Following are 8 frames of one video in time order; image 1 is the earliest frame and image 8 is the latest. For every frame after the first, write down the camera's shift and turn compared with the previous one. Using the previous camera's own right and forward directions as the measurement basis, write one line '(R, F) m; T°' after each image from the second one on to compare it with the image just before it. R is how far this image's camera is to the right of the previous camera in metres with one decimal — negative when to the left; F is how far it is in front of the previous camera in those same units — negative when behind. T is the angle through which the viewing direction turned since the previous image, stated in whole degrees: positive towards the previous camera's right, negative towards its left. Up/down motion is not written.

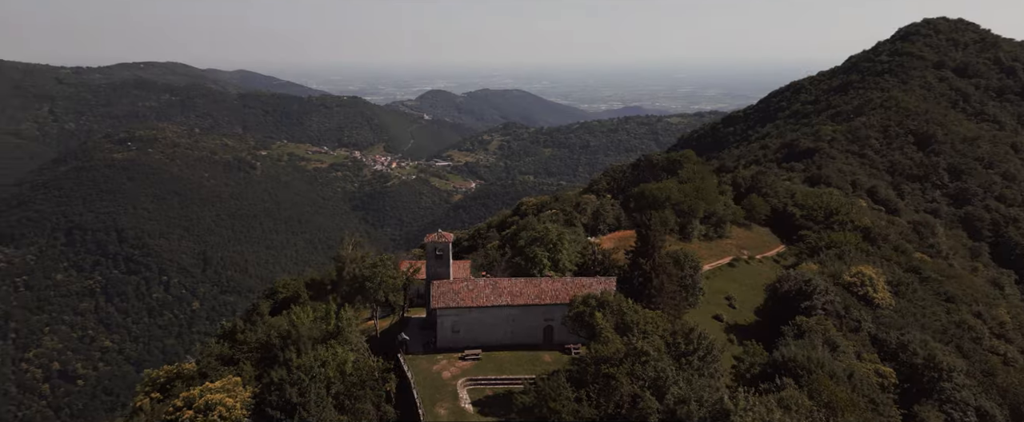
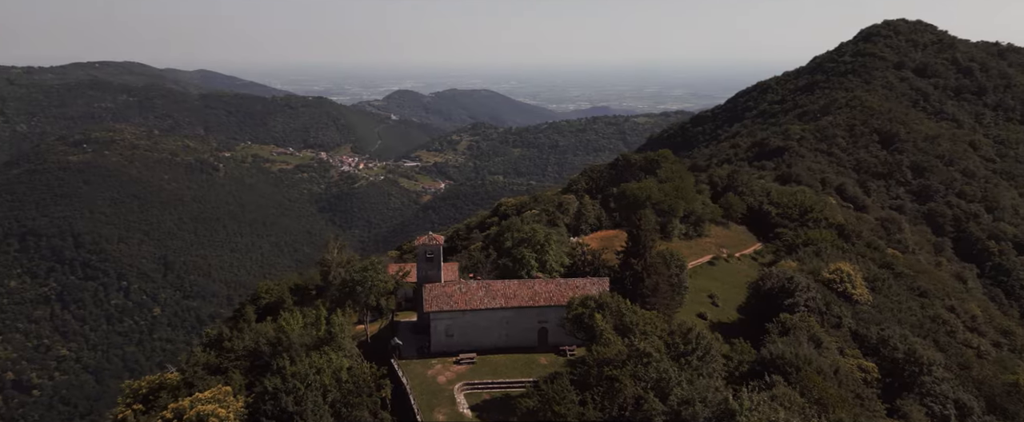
(-1.1, +0.2) m; +3°
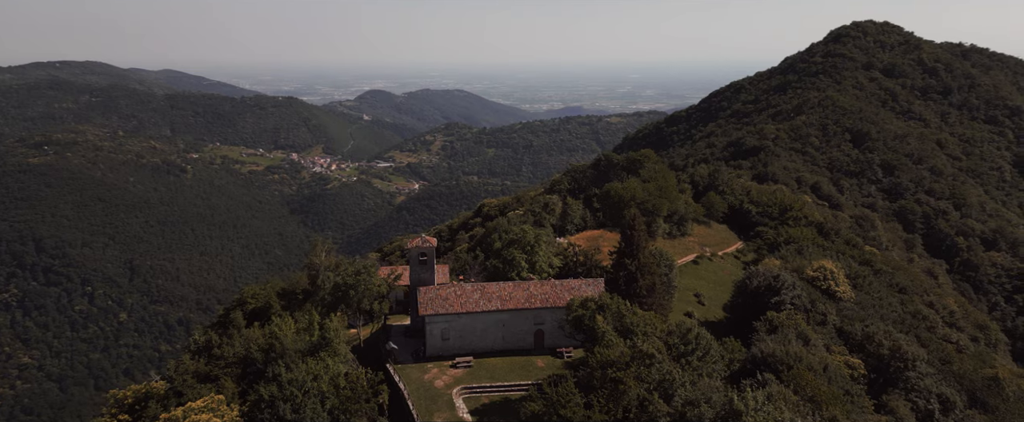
(-1.0, +0.2) m; +2°
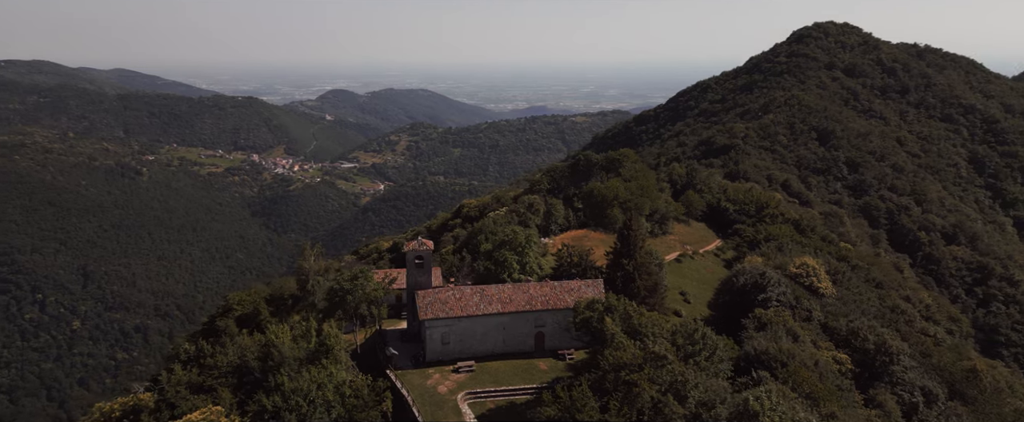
(-1.5, +0.3) m; +3°
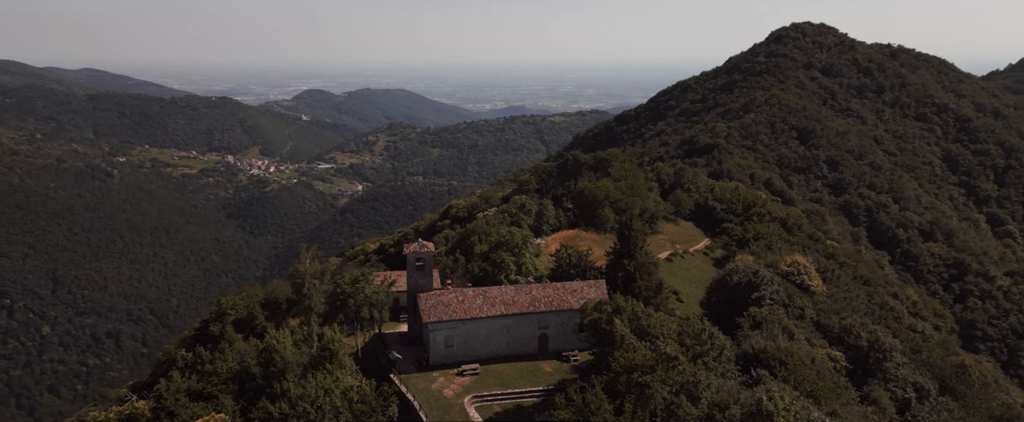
(-1.1, +0.2) m; +2°
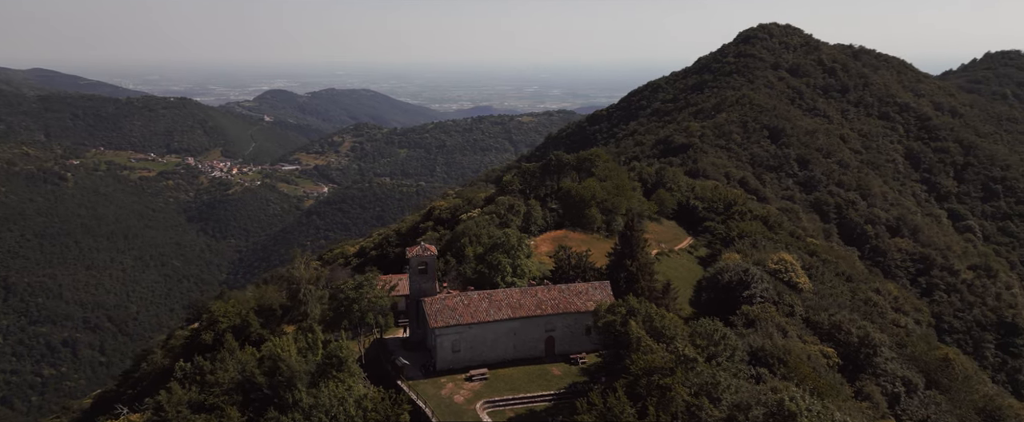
(-1.7, +0.4) m; +3°
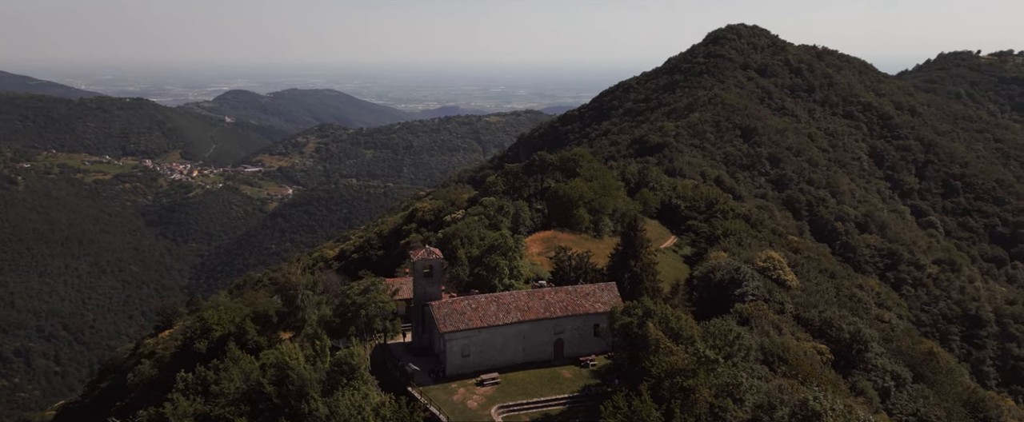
(-1.8, +0.4) m; +3°
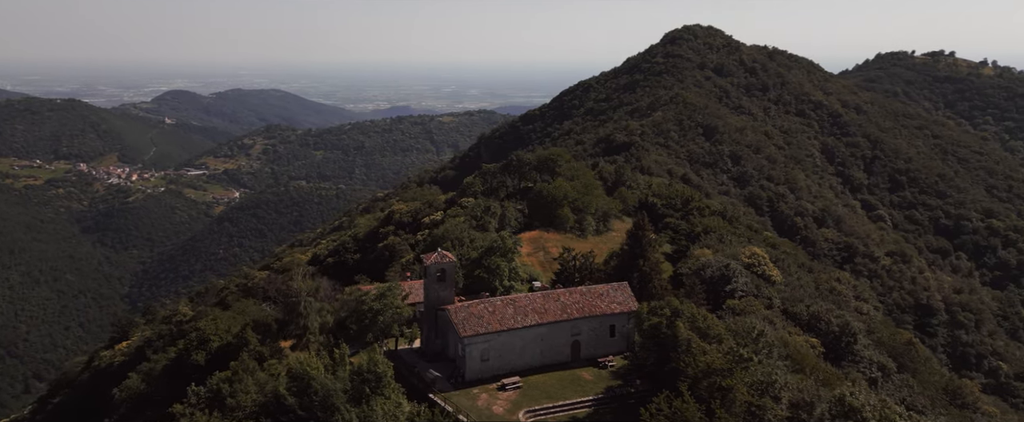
(-2.7, +0.7) m; +5°
